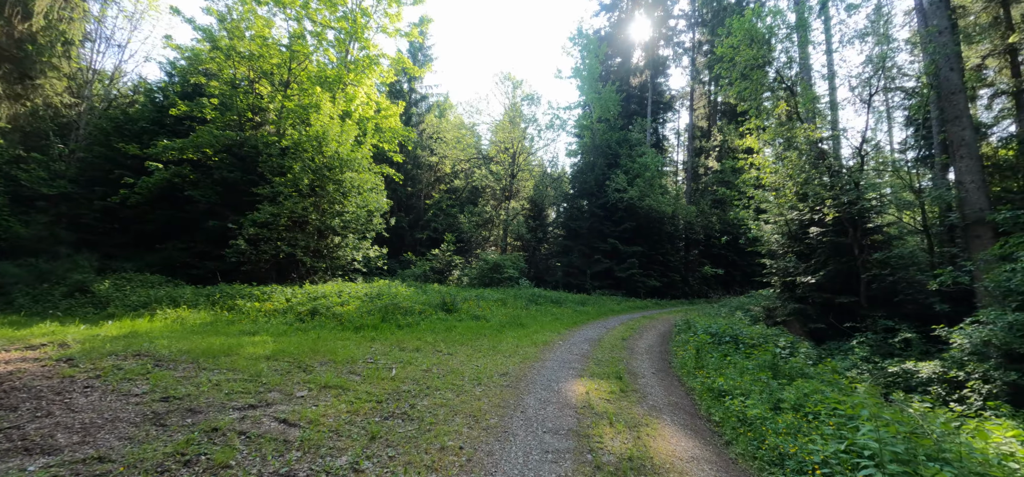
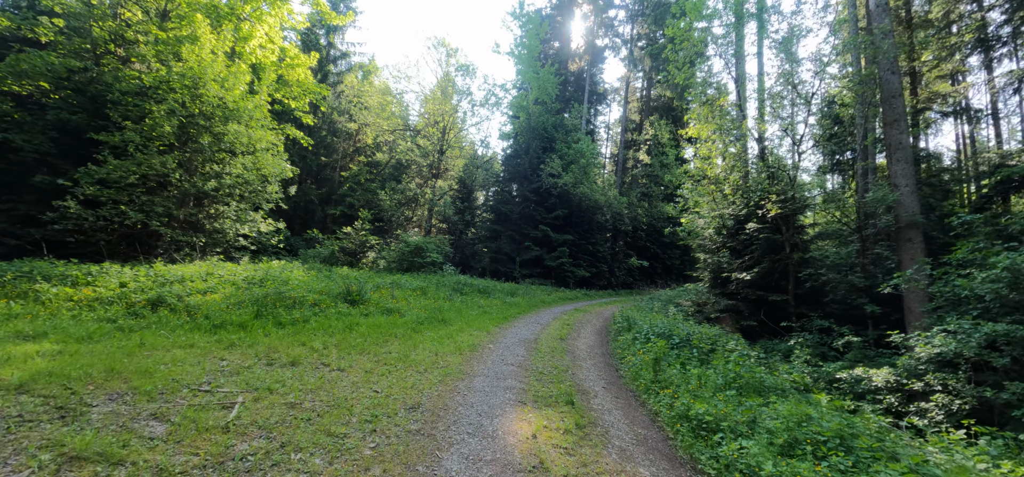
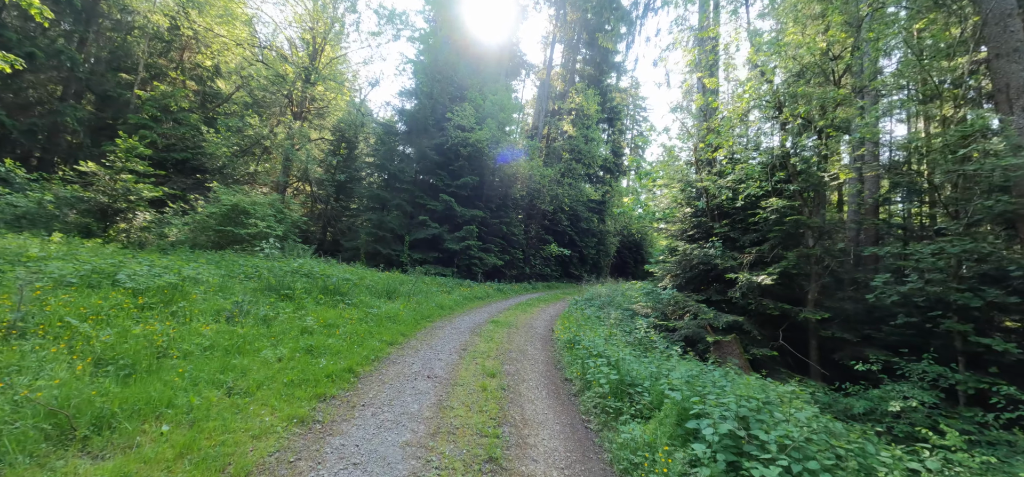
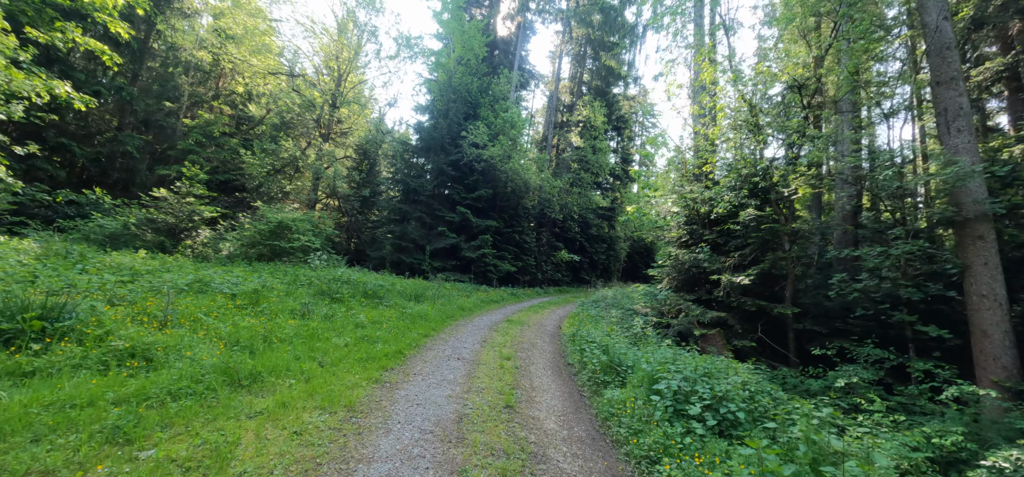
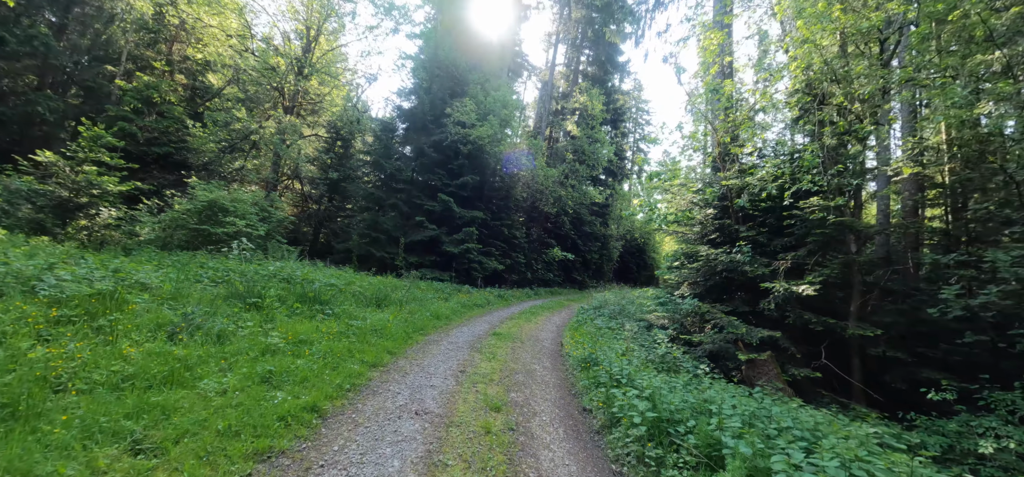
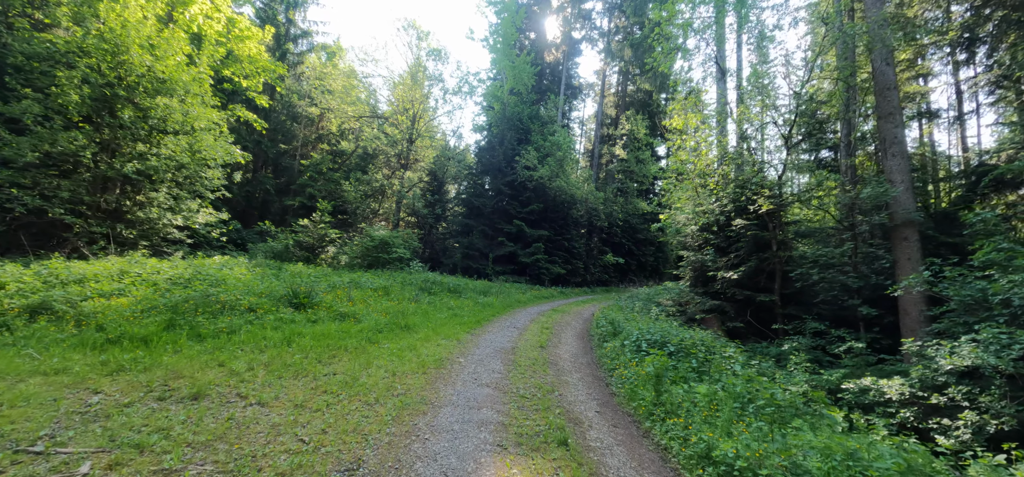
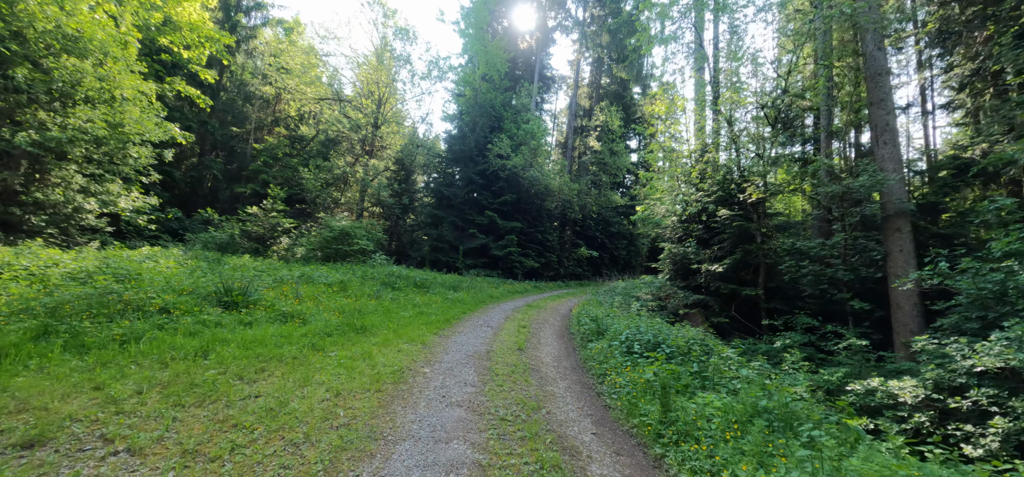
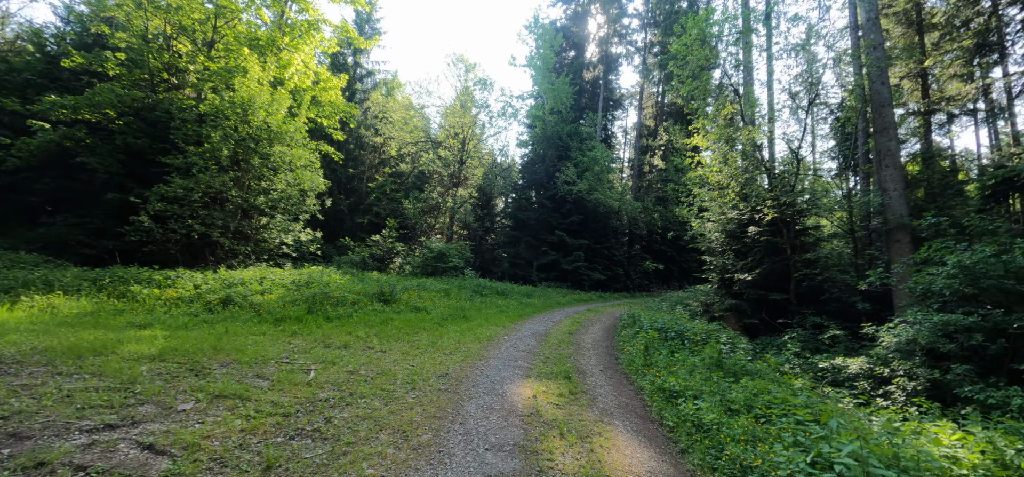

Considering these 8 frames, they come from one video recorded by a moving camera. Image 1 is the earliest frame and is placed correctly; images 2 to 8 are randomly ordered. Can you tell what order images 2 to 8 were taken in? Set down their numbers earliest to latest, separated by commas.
8, 2, 6, 7, 4, 3, 5
